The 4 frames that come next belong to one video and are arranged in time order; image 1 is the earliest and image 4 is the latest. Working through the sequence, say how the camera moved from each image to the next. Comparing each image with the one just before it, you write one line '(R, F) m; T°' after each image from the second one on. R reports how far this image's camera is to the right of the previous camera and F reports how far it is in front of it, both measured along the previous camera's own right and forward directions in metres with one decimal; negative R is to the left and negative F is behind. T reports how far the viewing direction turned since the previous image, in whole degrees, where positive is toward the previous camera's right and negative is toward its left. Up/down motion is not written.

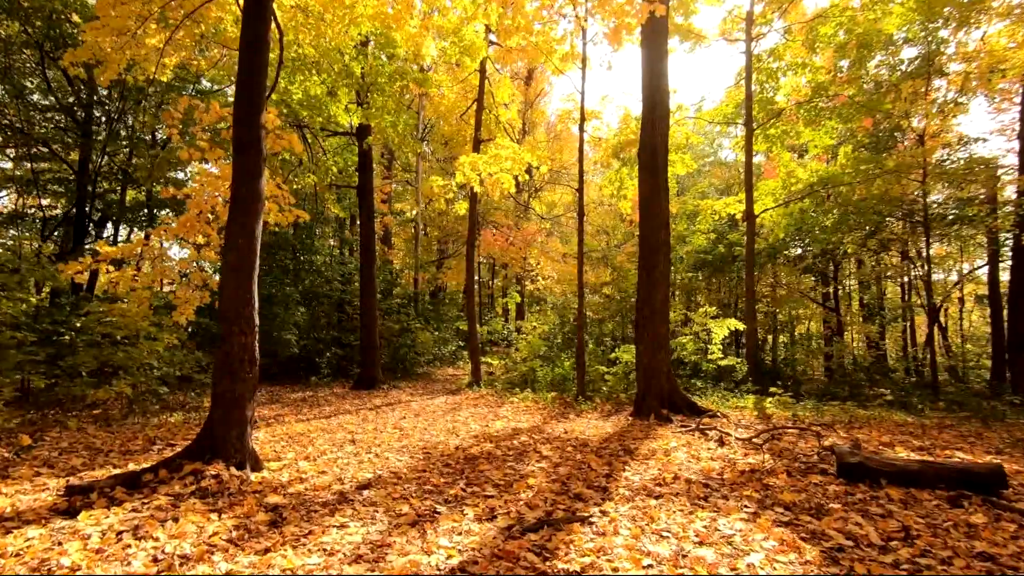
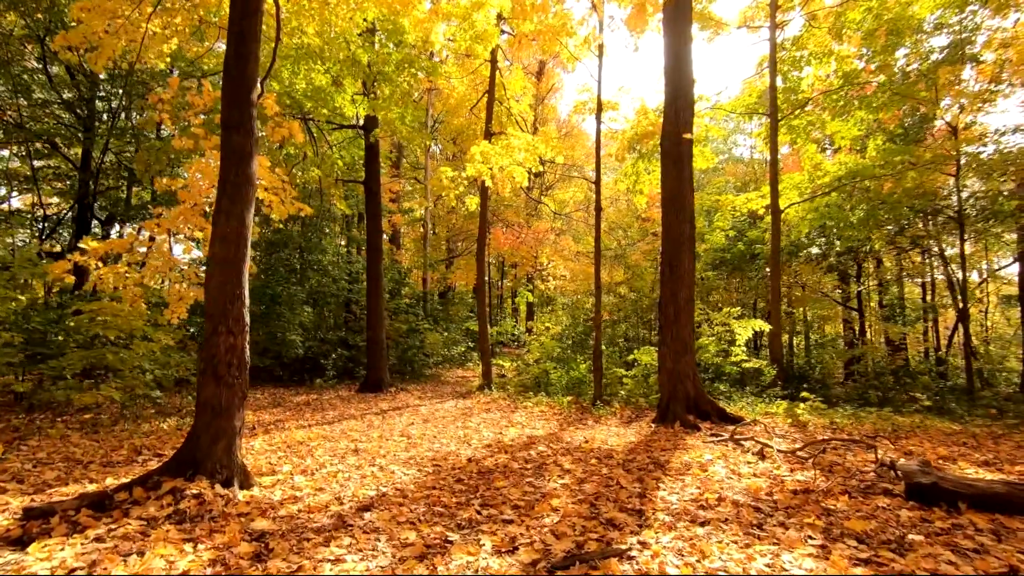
(-0.1, +0.5) m; -1°
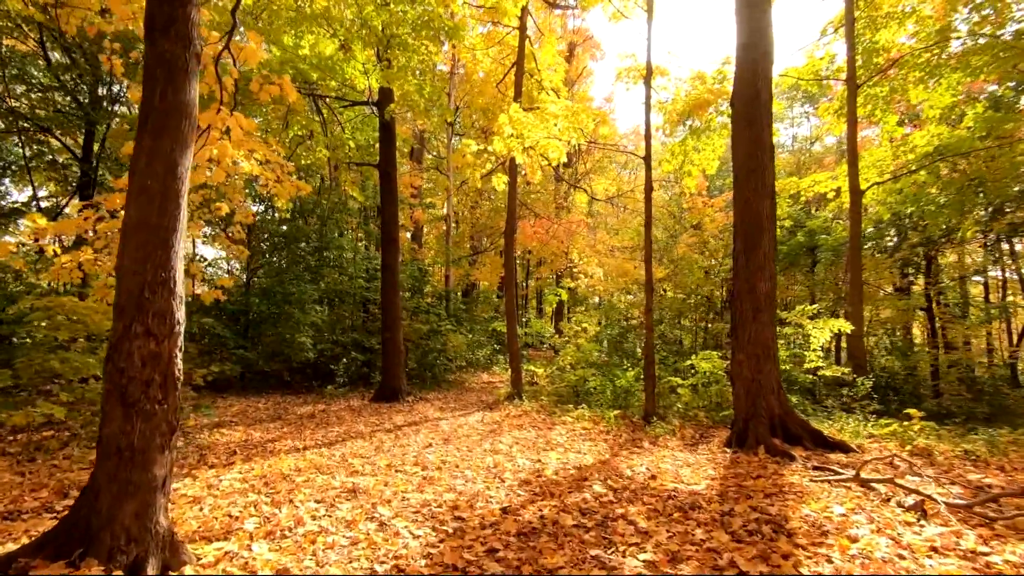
(-0.2, +1.3) m; -3°
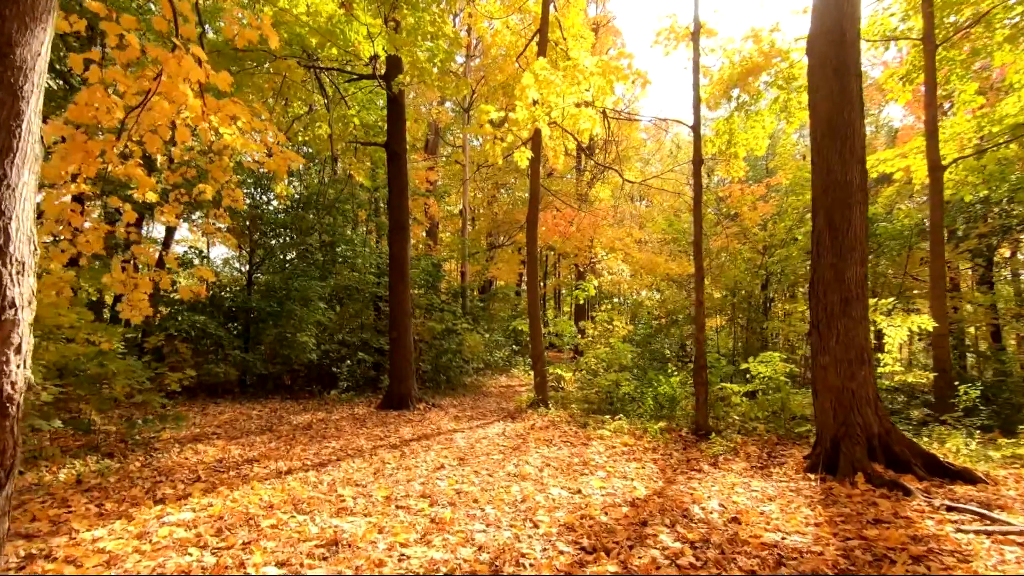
(-0.1, +1.1) m; -2°
